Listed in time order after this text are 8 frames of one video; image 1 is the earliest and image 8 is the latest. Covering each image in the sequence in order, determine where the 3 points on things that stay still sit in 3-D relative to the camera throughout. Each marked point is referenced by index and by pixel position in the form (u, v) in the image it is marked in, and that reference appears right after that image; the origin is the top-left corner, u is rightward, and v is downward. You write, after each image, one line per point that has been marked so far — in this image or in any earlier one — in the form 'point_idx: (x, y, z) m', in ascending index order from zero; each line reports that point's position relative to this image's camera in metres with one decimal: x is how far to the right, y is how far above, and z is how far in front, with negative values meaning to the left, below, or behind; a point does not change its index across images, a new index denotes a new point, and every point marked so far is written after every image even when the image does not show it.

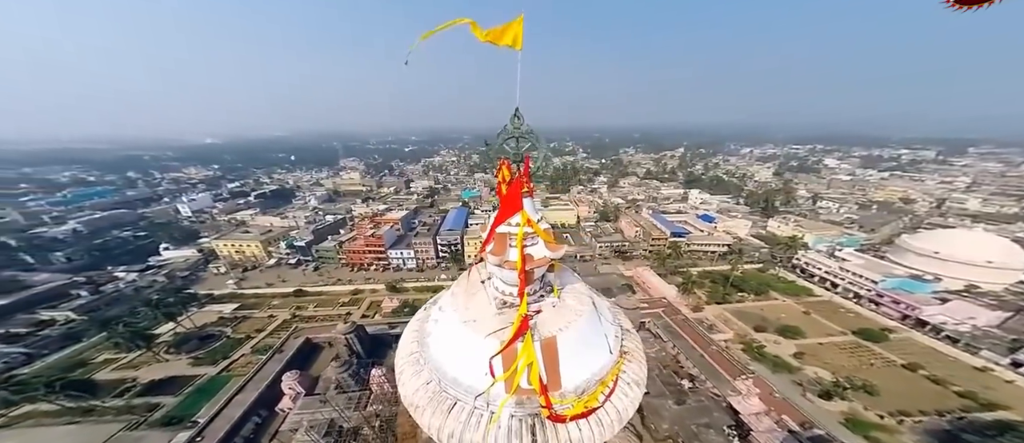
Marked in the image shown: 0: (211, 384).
0: (-16.1, -9.3, +16.4) m
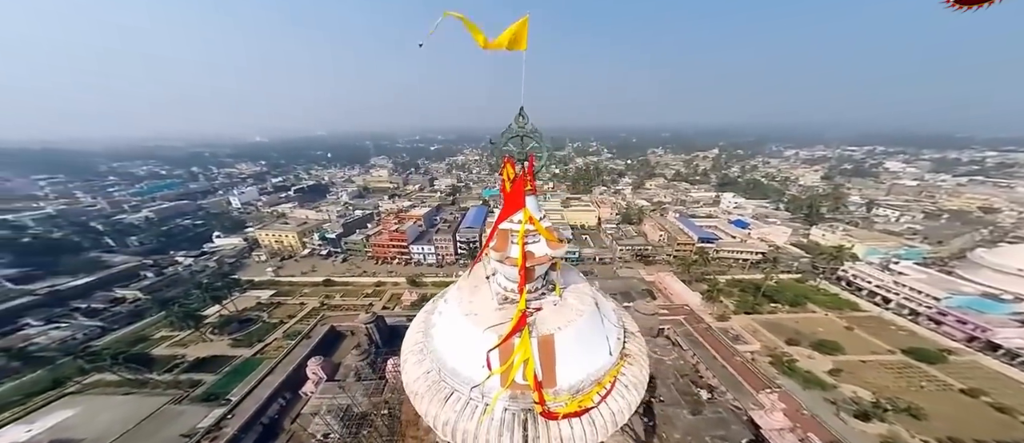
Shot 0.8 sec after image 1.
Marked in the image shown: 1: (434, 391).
0: (-15.5, -8.8, +17.7) m
1: (-1.3, -3.1, +5.4) m
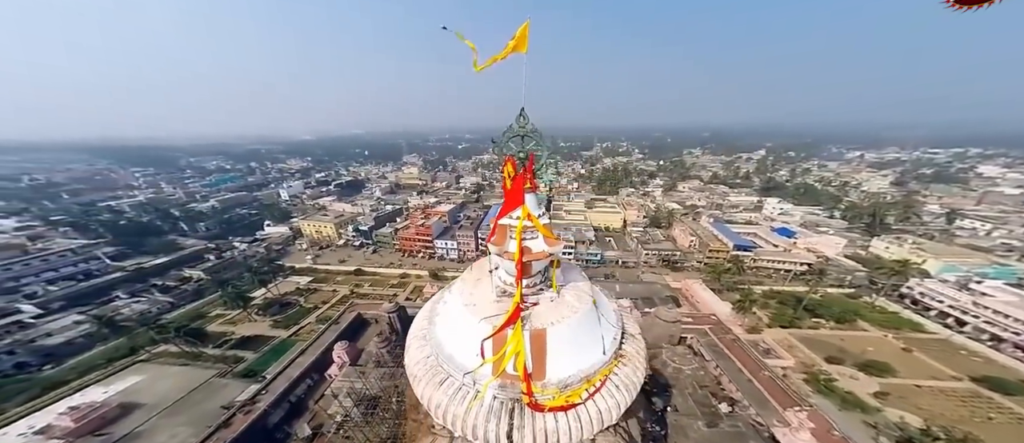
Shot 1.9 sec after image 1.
0: (-14.9, -8.2, +19.2) m
1: (-1.5, -3.0, +5.8) m
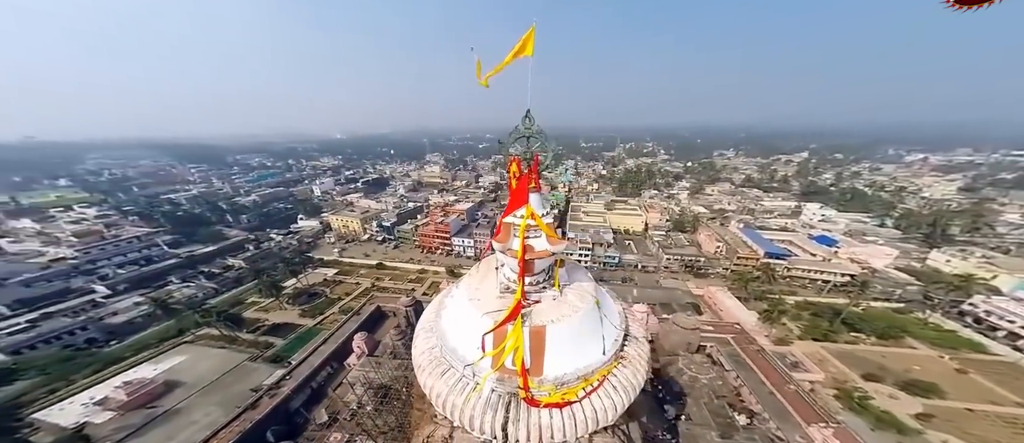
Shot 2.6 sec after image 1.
0: (-14.2, -7.7, +20.3) m
1: (-1.5, -2.9, +6.0) m
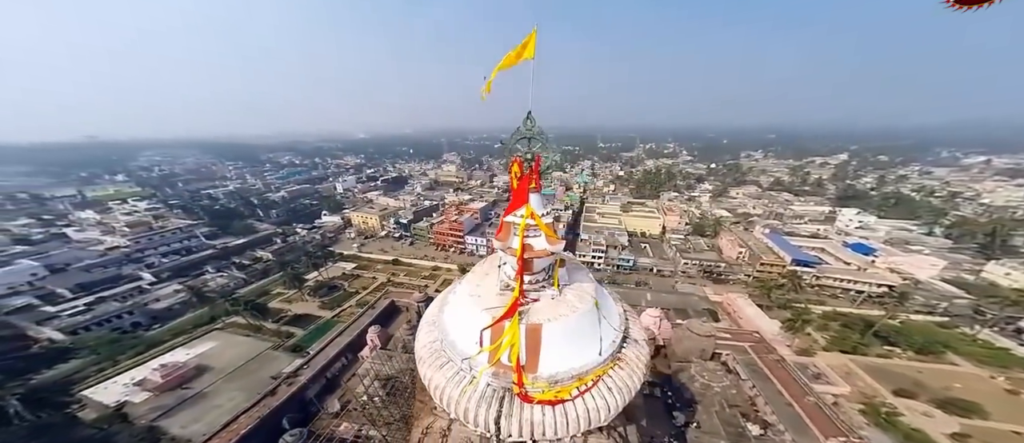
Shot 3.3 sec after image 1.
0: (-13.6, -7.4, +21.2) m
1: (-1.7, -2.9, +6.3) m
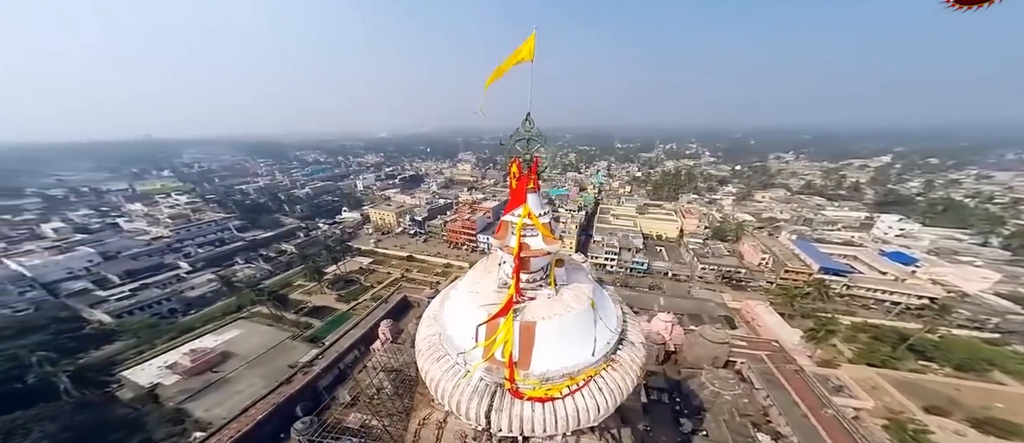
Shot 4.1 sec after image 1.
0: (-13.1, -7.1, +22.0) m
1: (-1.8, -2.8, +6.5) m
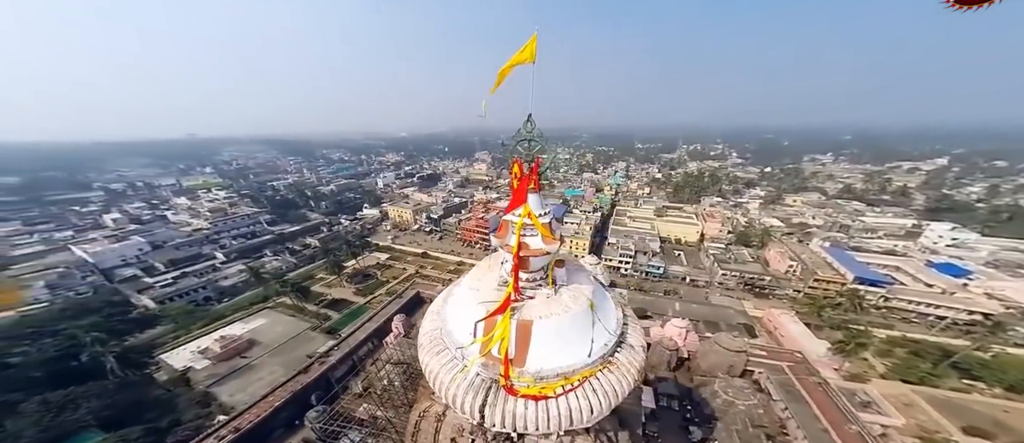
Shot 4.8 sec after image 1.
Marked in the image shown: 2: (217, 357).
0: (-12.5, -6.8, +22.8) m
1: (-1.9, -2.8, +6.7) m
2: (-17.9, -8.0, +17.5) m
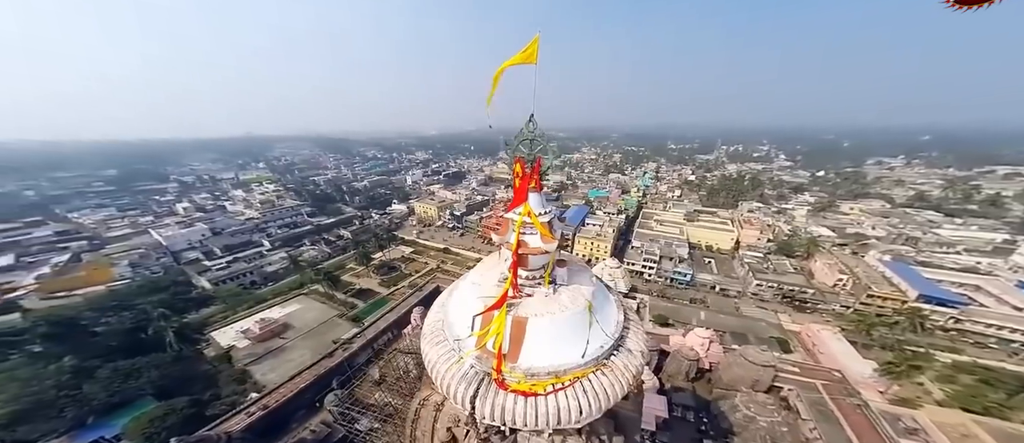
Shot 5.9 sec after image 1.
0: (-11.4, -6.4, +23.9) m
1: (-2.0, -2.7, +7.0) m
2: (-17.3, -7.4, +19.0) m
